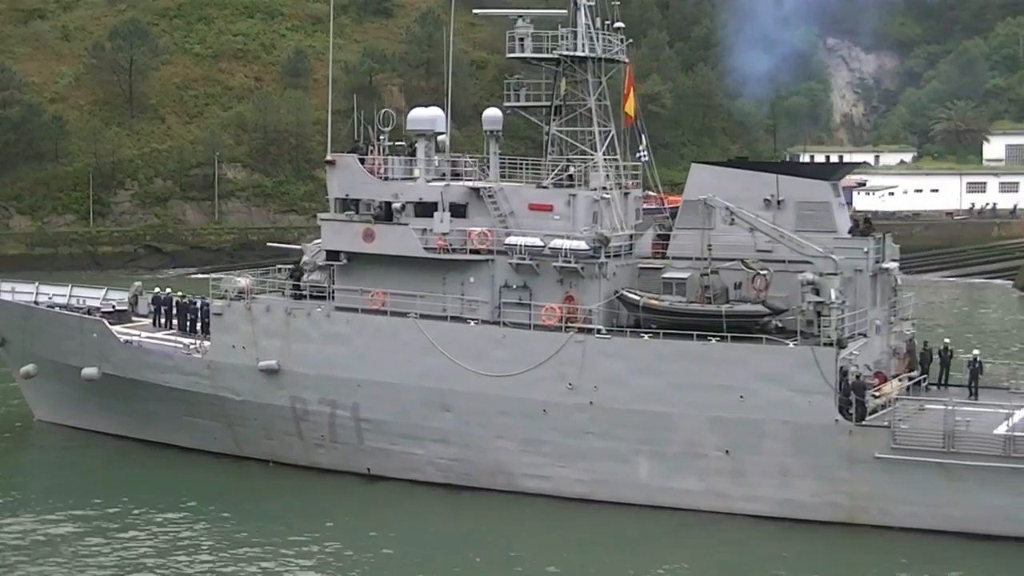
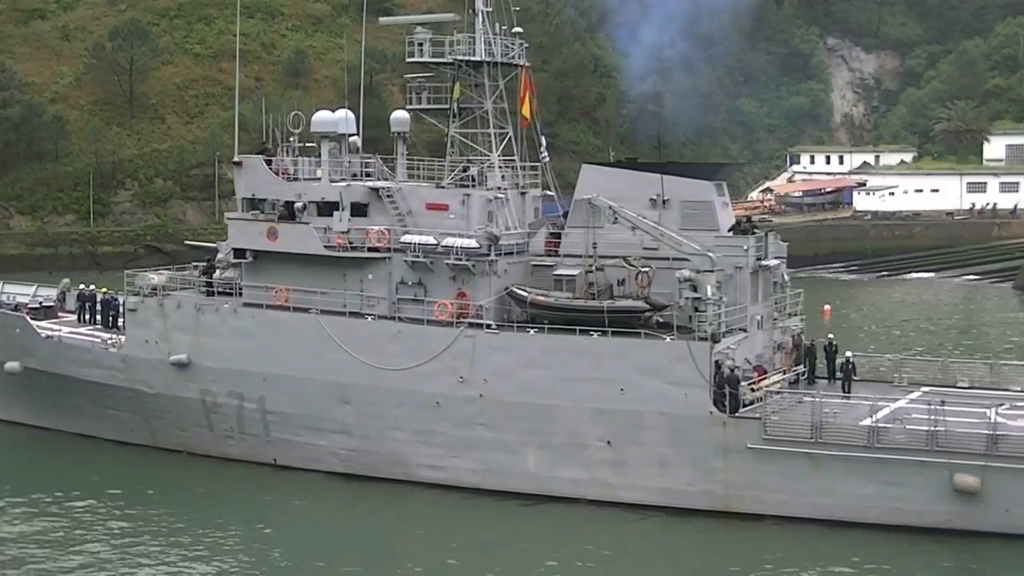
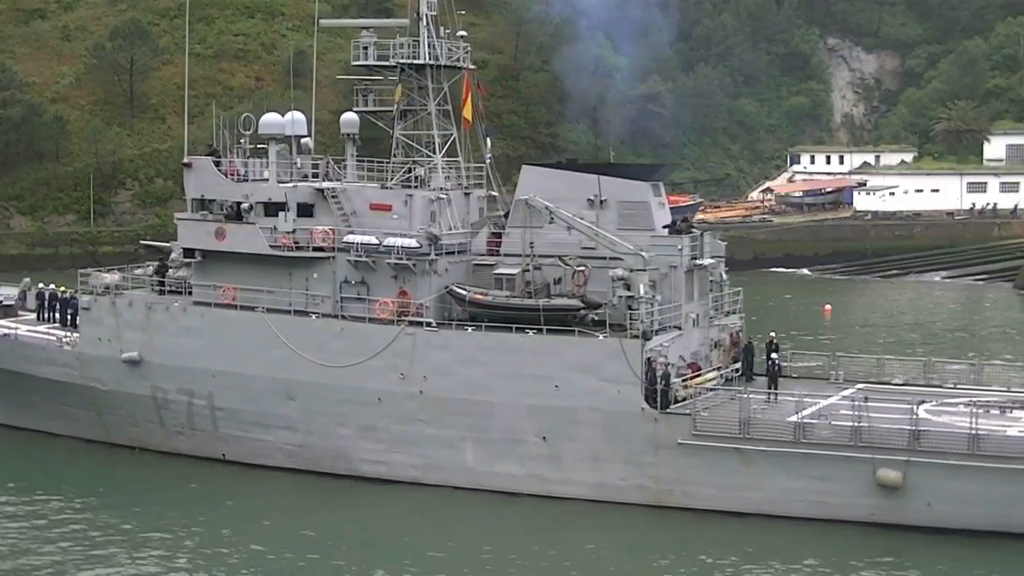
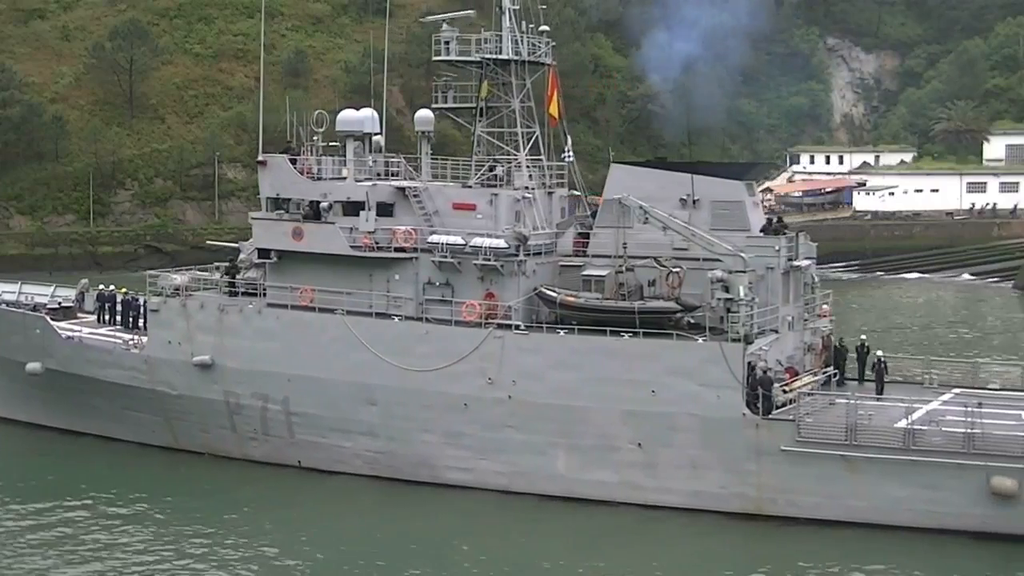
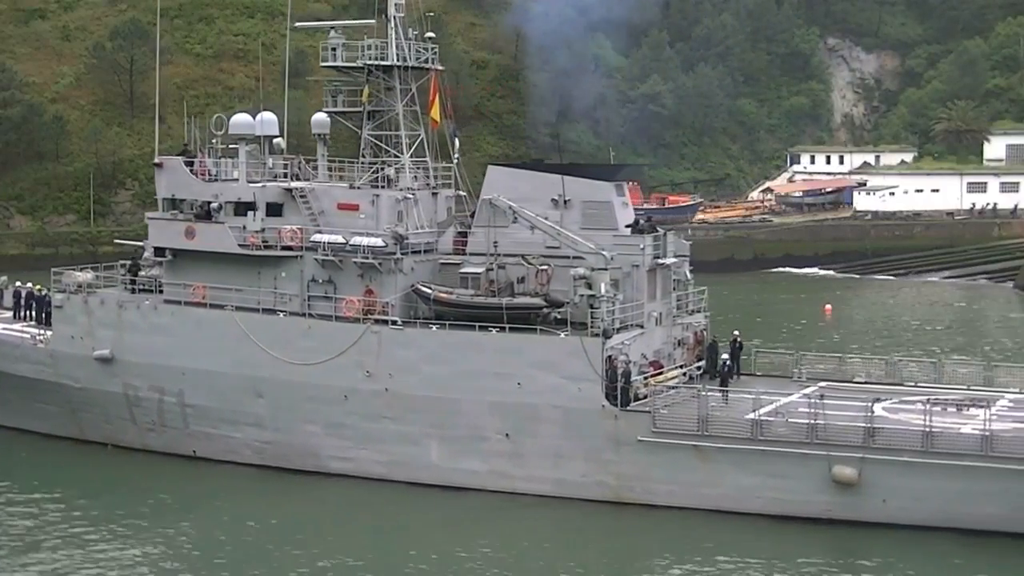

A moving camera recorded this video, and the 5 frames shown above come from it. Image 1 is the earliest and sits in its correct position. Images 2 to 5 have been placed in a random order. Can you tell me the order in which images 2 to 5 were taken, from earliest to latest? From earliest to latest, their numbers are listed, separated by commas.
4, 2, 3, 5
